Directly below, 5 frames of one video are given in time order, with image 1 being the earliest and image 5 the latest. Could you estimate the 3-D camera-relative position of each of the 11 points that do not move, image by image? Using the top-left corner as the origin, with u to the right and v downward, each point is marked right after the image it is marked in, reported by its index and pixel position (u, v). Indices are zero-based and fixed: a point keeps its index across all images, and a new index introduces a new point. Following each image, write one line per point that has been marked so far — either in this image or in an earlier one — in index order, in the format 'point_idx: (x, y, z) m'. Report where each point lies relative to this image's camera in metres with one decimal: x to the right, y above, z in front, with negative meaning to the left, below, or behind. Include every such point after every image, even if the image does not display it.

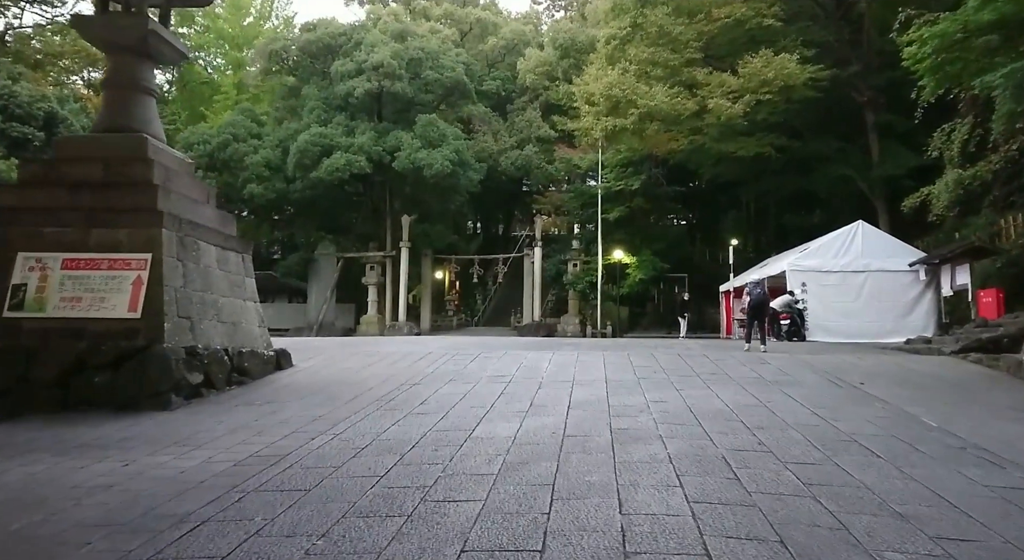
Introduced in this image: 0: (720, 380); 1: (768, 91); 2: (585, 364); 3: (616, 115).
0: (+2.3, -1.1, +7.5) m
1: (+6.0, +4.4, +15.7) m
2: (+1.0, -1.1, +9.0) m
3: (+2.7, +4.3, +17.2) m
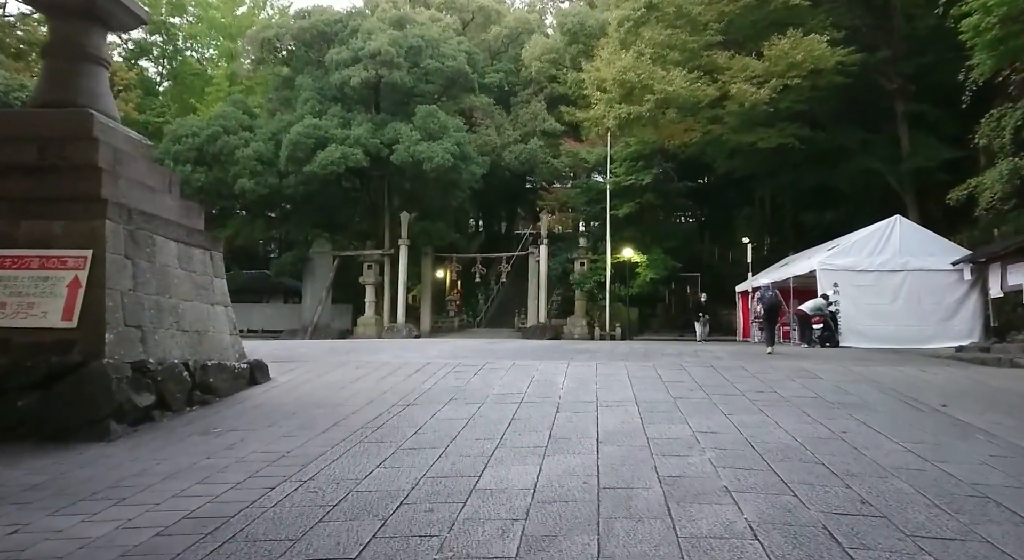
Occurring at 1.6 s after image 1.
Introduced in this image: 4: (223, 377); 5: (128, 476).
0: (+2.4, -1.1, +6.3) m
1: (+6.2, +4.4, +14.5) m
2: (+1.1, -1.1, +7.7) m
3: (+2.8, +4.2, +16.0) m
4: (-3.1, -1.0, +7.2) m
5: (-2.6, -1.3, +4.5) m
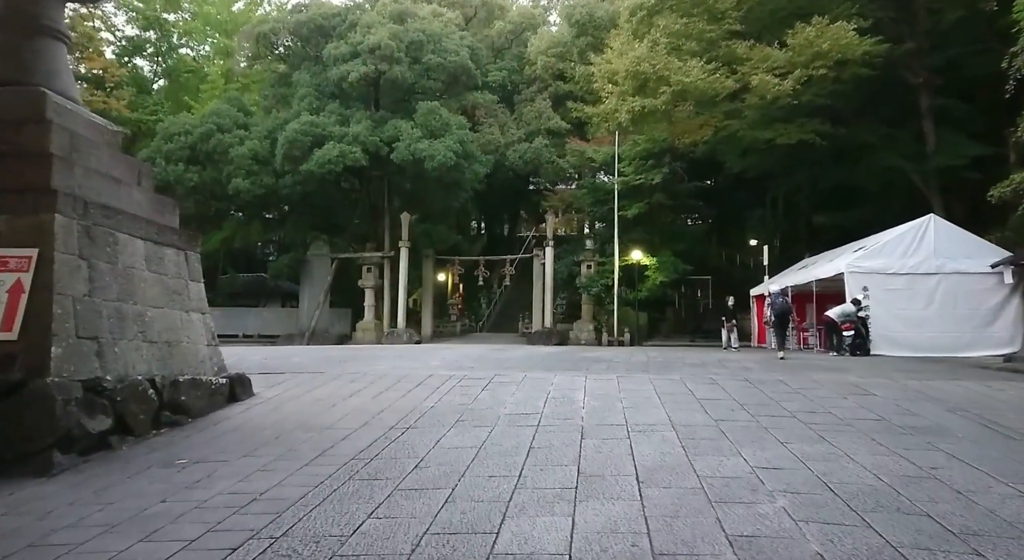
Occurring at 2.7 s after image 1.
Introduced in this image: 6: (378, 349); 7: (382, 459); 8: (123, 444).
0: (+2.6, -1.2, +5.4) m
1: (+6.3, +4.4, +13.6) m
2: (+1.2, -1.2, +6.9) m
3: (+3.0, +4.2, +15.1) m
4: (-3.0, -1.1, +6.3) m
5: (-2.4, -1.3, +3.6) m
6: (-3.2, -1.6, +15.9) m
7: (-0.9, -1.3, +4.8) m
8: (-3.1, -1.3, +5.3) m
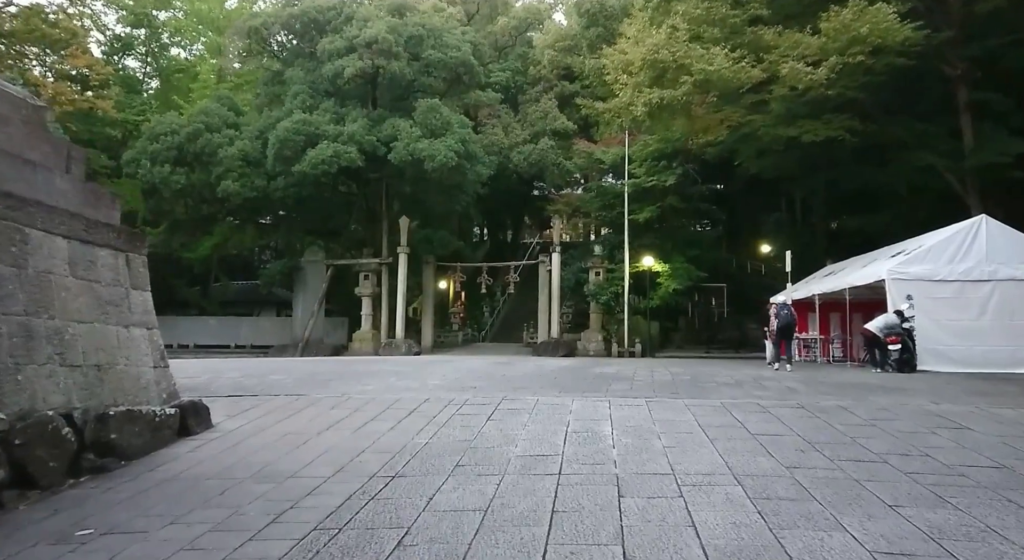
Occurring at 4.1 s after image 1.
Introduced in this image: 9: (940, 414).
0: (+2.7, -1.2, +4.1) m
1: (+6.4, +4.2, +12.4) m
2: (+1.3, -1.2, +5.6) m
3: (+3.1, +4.0, +13.9) m
4: (-2.9, -1.1, +5.1) m
5: (-2.3, -1.4, +2.4) m
6: (-3.1, -1.8, +14.6) m
7: (-0.8, -1.3, +3.6) m
8: (-3.0, -1.4, +4.1) m
9: (+3.9, -1.2, +6.1) m
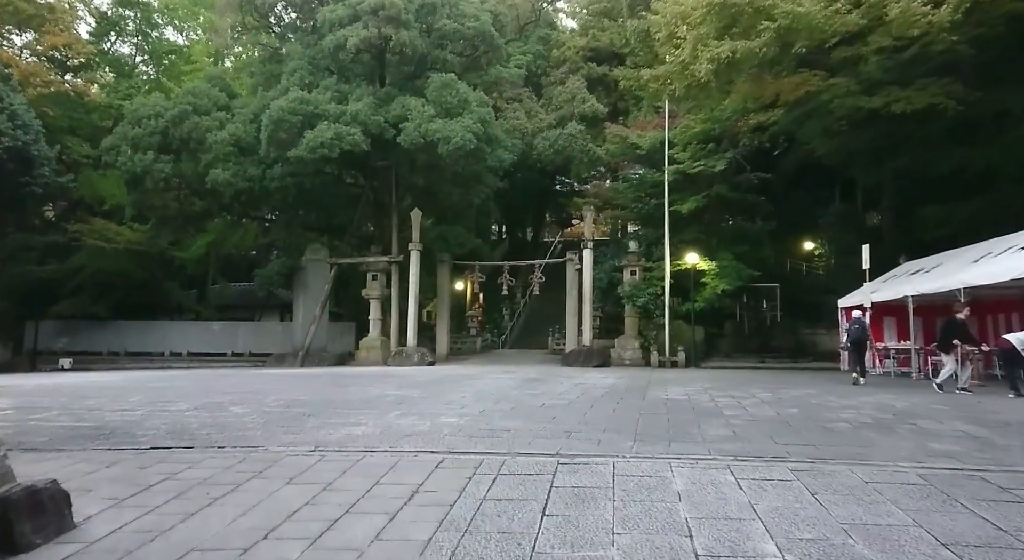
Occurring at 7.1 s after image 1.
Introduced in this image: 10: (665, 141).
0: (+3.0, -1.2, +1.5) m
1: (+7.0, +4.2, +9.7) m
2: (+1.7, -1.2, +3.0) m
3: (+3.7, +4.0, +11.3) m
4: (-2.5, -1.1, +2.6) m
5: (-2.0, -1.3, -0.1) m
6: (-2.5, -1.8, +12.2) m
7: (-0.5, -1.3, +1.0) m
8: (-2.6, -1.3, +1.6) m
9: (+4.3, -1.2, +3.5) m
10: (+4.6, +4.2, +20.0) m
